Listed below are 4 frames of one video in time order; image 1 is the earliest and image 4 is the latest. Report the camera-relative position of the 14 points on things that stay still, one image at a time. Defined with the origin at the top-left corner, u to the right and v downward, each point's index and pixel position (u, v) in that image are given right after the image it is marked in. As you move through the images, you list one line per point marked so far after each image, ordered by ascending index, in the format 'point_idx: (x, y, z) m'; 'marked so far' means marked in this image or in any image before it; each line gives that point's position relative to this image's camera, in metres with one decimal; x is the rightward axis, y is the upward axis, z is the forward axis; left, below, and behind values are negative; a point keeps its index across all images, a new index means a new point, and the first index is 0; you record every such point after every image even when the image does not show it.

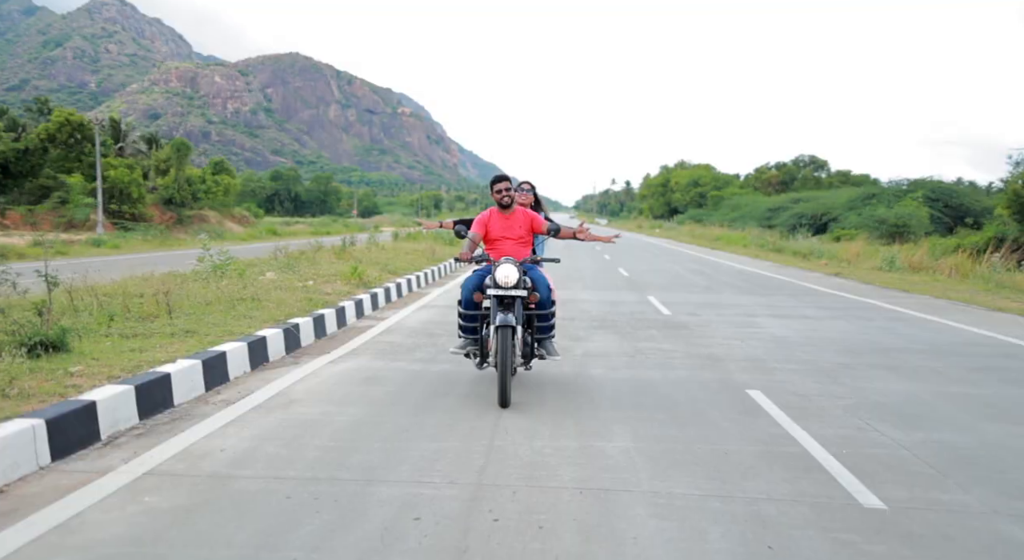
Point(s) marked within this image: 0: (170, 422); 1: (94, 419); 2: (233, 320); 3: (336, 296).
0: (-2.4, -1.0, +4.7) m
1: (-2.6, -0.9, +4.1) m
2: (-3.0, -0.4, +7.1) m
3: (-2.5, -0.2, +9.3) m
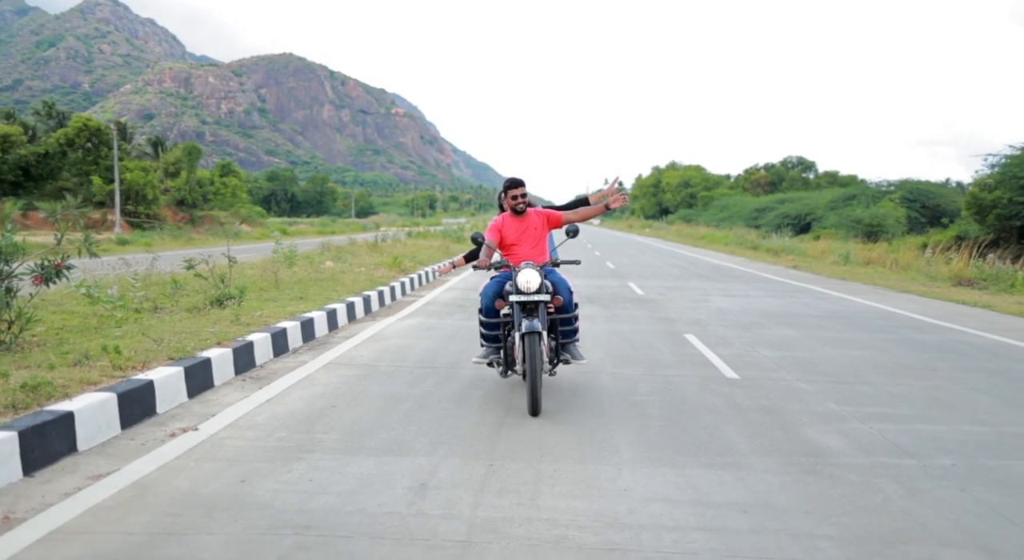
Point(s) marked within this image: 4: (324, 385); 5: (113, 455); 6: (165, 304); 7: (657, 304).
0: (-2.2, -0.7, +7.5) m
1: (-2.4, -0.6, +6.9) m
2: (-2.8, -0.2, +9.9) m
3: (-2.4, 0.0, +12.1) m
4: (-1.7, -0.9, +5.7) m
5: (-2.4, -1.0, +3.9) m
6: (-3.8, -0.3, +7.1) m
7: (+2.6, -0.4, +11.8) m
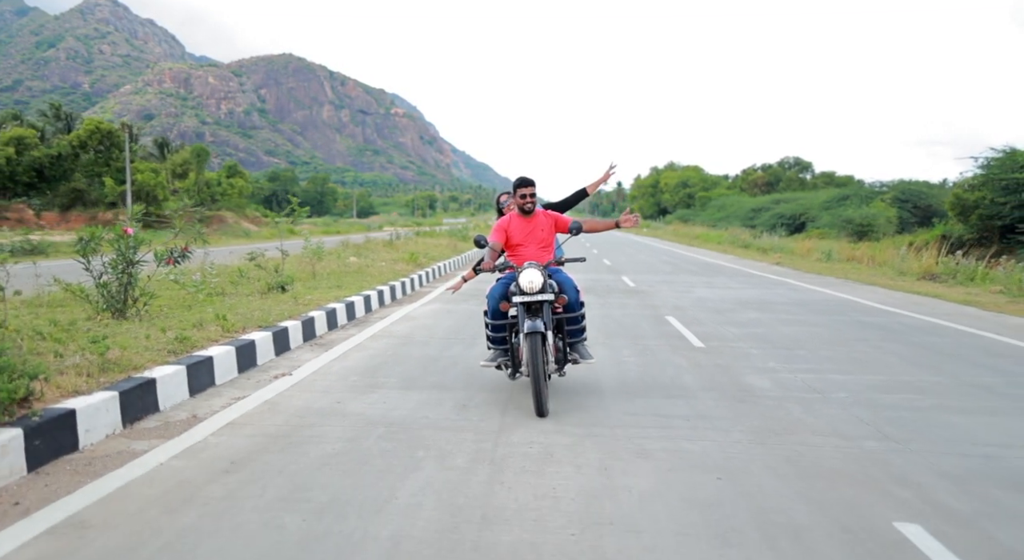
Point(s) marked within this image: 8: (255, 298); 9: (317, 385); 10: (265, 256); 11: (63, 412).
0: (-2.1, -0.6, +9.0) m
1: (-2.3, -0.5, +8.5) m
2: (-2.7, 0.0, +11.5) m
3: (-2.2, +0.2, +13.6) m
4: (-1.6, -0.8, +7.3) m
5: (-2.3, -0.9, +5.4) m
6: (-3.7, -0.1, +8.6) m
7: (+2.7, -0.3, +13.3) m
8: (-3.3, -0.2, +8.3) m
9: (-1.7, -0.9, +5.6) m
10: (-3.7, +0.4, +9.7) m
11: (-2.6, -0.7, +3.7) m
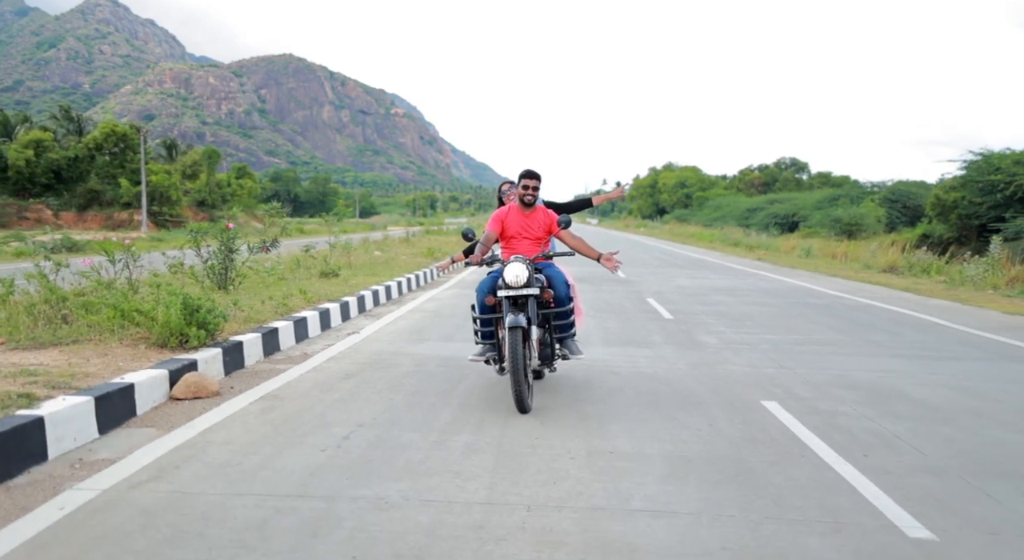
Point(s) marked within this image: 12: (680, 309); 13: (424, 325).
0: (-2.0, -0.4, +11.1) m
1: (-2.2, -0.3, +10.5) m
2: (-2.6, +0.2, +13.5) m
3: (-2.1, +0.4, +15.7) m
4: (-1.4, -0.6, +9.3) m
5: (-2.1, -0.7, +7.4) m
6: (-3.6, +0.1, +10.7) m
7: (+2.9, -0.1, +15.3) m
8: (-3.1, 0.0, +10.3) m
9: (-1.6, -0.7, +7.7) m
10: (-3.6, +0.6, +11.7) m
11: (-2.4, -0.5, +5.8) m
12: (+2.9, -0.5, +11.0) m
13: (-1.2, -0.6, +8.7) m
